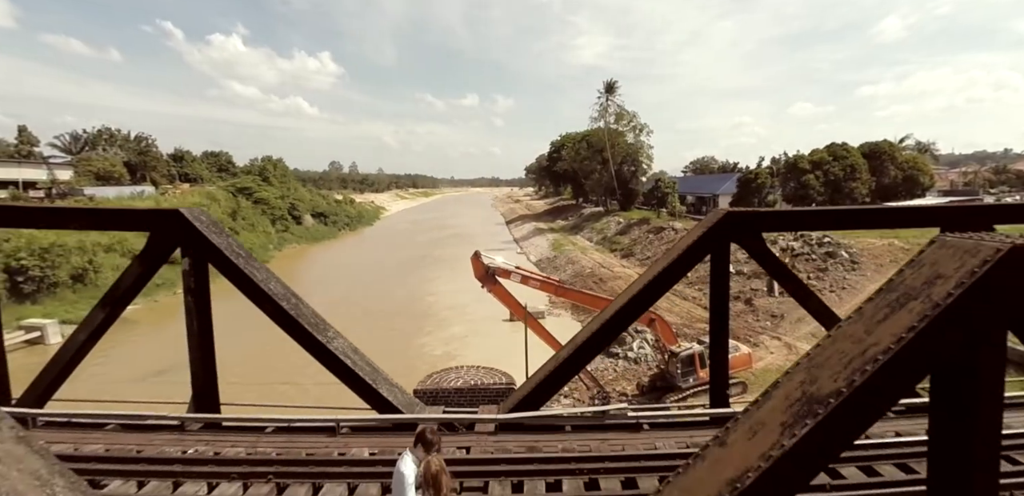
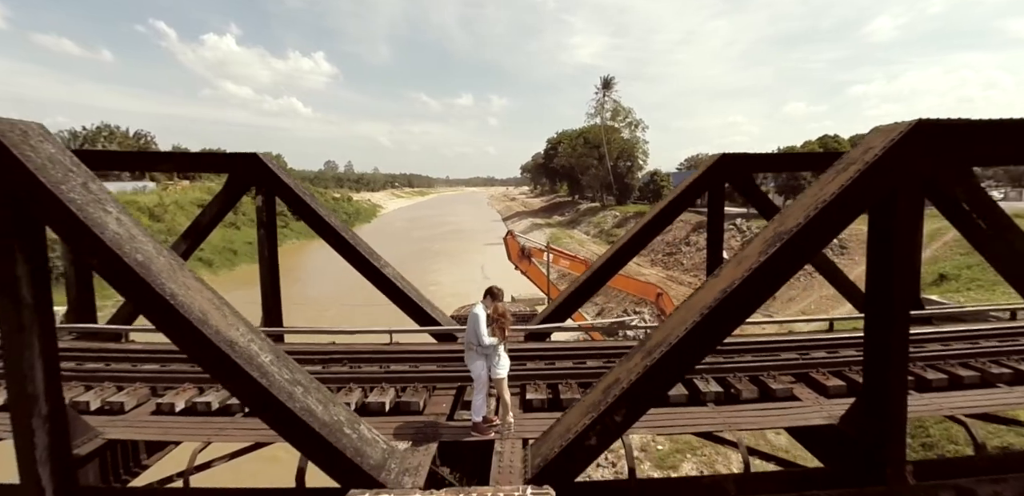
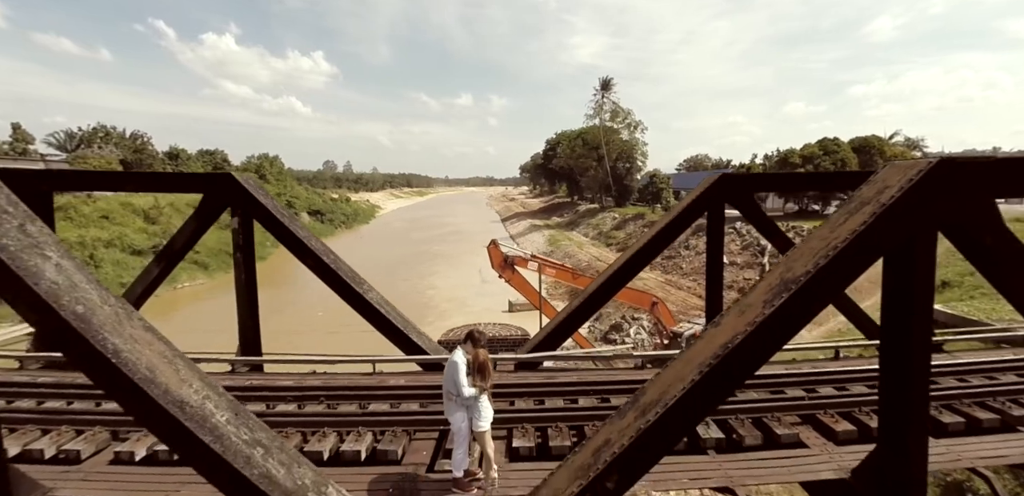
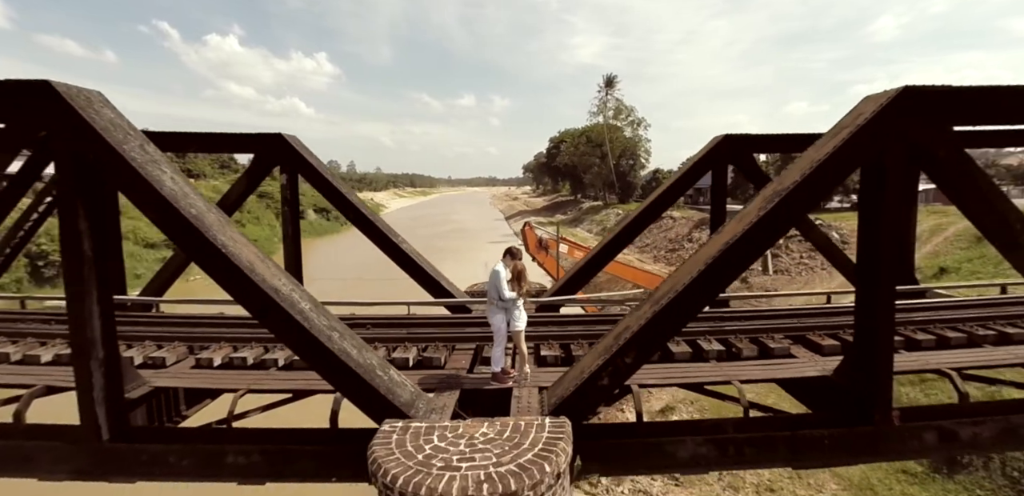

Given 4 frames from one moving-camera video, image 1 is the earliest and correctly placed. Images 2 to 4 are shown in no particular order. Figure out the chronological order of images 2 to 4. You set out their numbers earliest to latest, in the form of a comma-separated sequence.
3, 2, 4
